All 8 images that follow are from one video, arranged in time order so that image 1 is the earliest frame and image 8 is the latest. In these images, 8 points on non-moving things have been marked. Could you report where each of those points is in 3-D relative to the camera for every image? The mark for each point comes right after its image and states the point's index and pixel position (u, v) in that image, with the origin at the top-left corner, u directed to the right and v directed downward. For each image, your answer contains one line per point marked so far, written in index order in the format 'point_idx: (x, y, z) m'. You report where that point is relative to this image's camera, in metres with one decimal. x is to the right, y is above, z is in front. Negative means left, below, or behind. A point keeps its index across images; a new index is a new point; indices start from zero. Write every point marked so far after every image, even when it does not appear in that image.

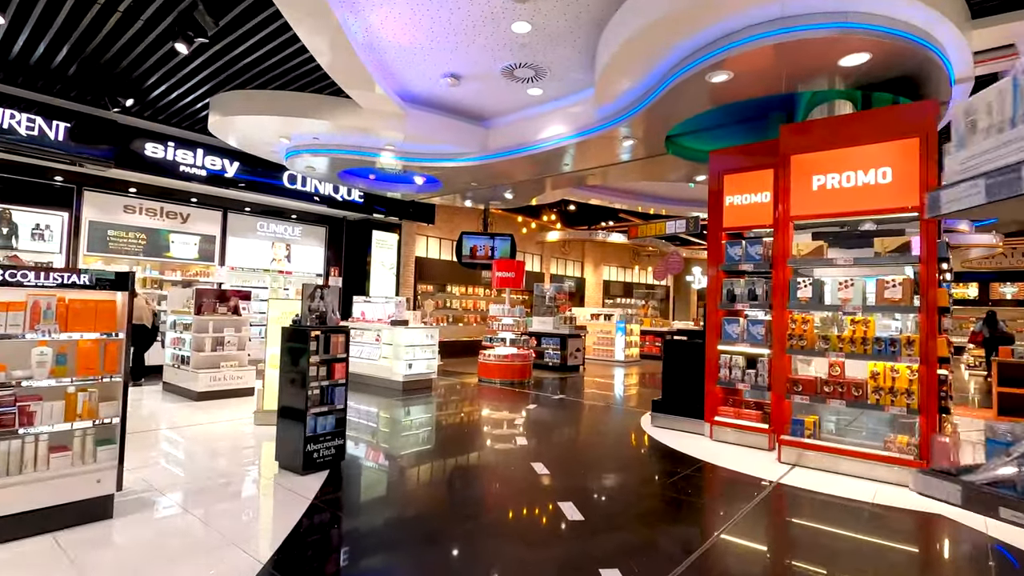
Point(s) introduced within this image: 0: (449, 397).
0: (-1.0, -1.7, +8.8) m
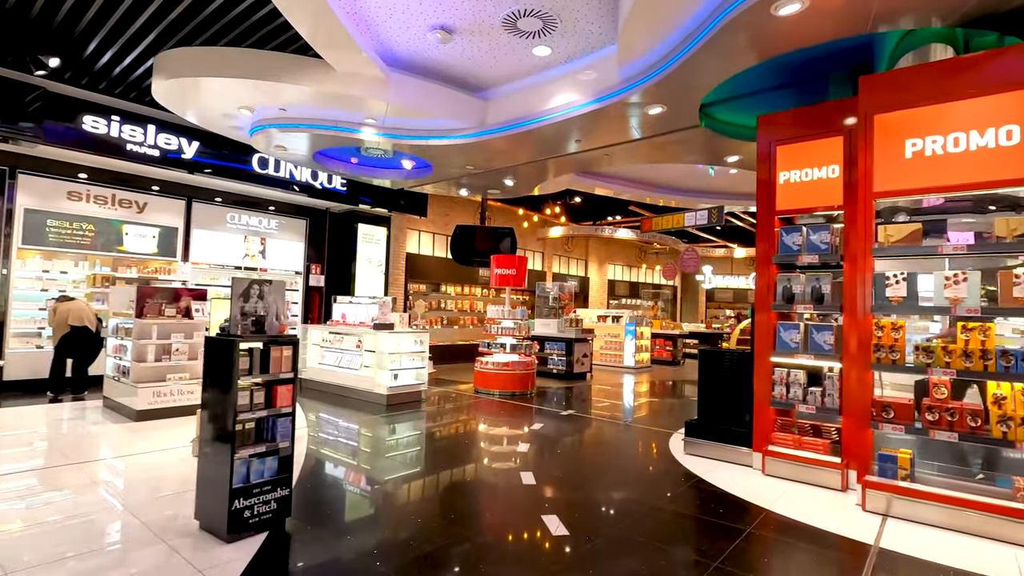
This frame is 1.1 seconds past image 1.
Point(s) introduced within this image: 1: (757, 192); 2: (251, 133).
0: (-1.0, -1.7, +7.7) m
1: (+2.2, +0.8, +4.7) m
2: (-3.4, +2.0, +6.8) m
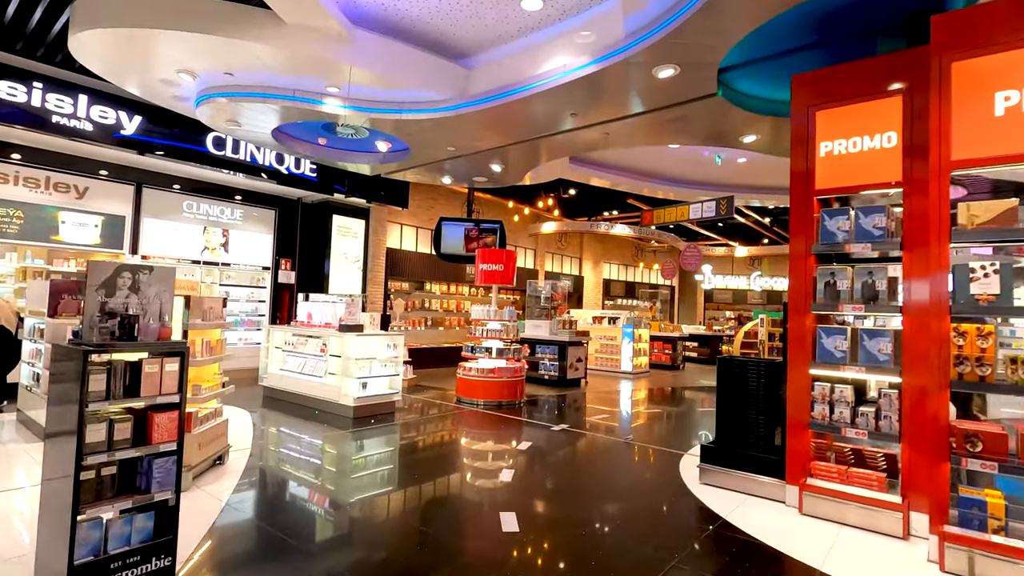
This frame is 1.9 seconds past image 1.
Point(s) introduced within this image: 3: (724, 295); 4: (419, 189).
0: (-1.2, -1.7, +6.8) m
1: (+2.0, +0.9, +3.9) m
2: (-3.5, +2.0, +5.9) m
3: (+7.8, -0.3, +19.5) m
4: (-2.0, +2.2, +11.6) m
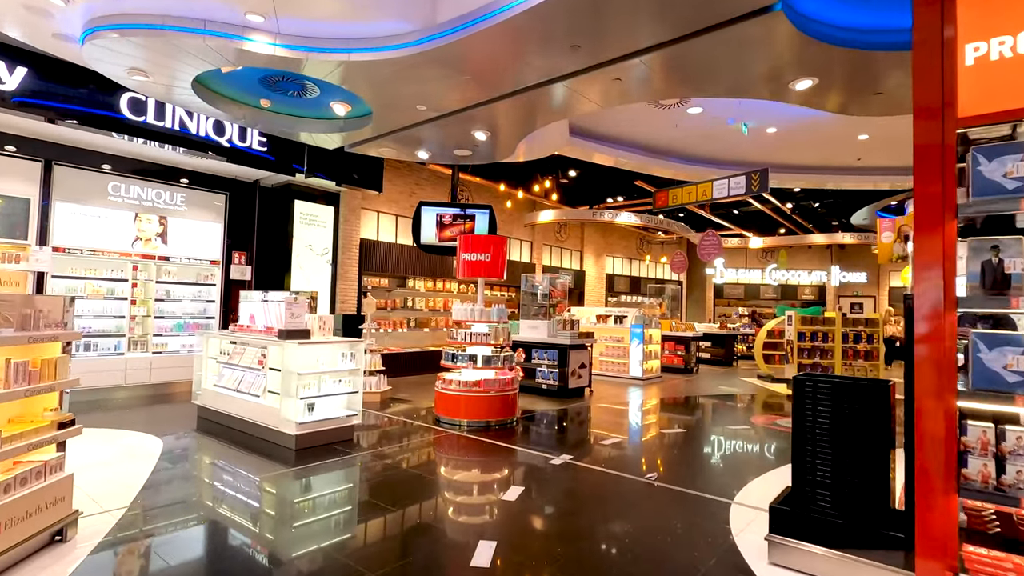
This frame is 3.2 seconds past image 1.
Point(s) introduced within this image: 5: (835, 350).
0: (-1.3, -1.6, +5.5) m
1: (+1.9, +0.9, +2.5) m
2: (-3.6, +2.1, +4.6) m
3: (+7.6, -0.1, +18.2) m
4: (-2.2, +2.2, +10.2) m
5: (+5.8, -1.1, +9.5) m
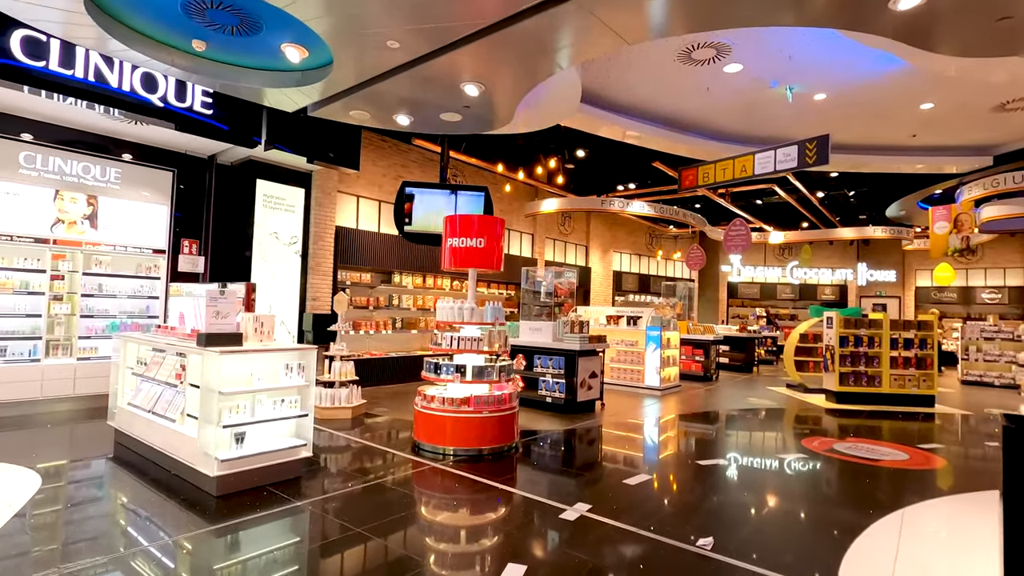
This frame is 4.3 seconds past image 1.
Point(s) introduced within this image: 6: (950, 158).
0: (-1.3, -1.6, +4.2) m
1: (+1.9, +1.0, +1.3) m
2: (-3.7, +2.2, +3.3) m
3: (+7.6, 0.0, +16.9) m
4: (-2.2, +2.3, +9.0) m
5: (+5.7, -1.1, +8.2) m
6: (+6.7, +2.0, +8.2) m
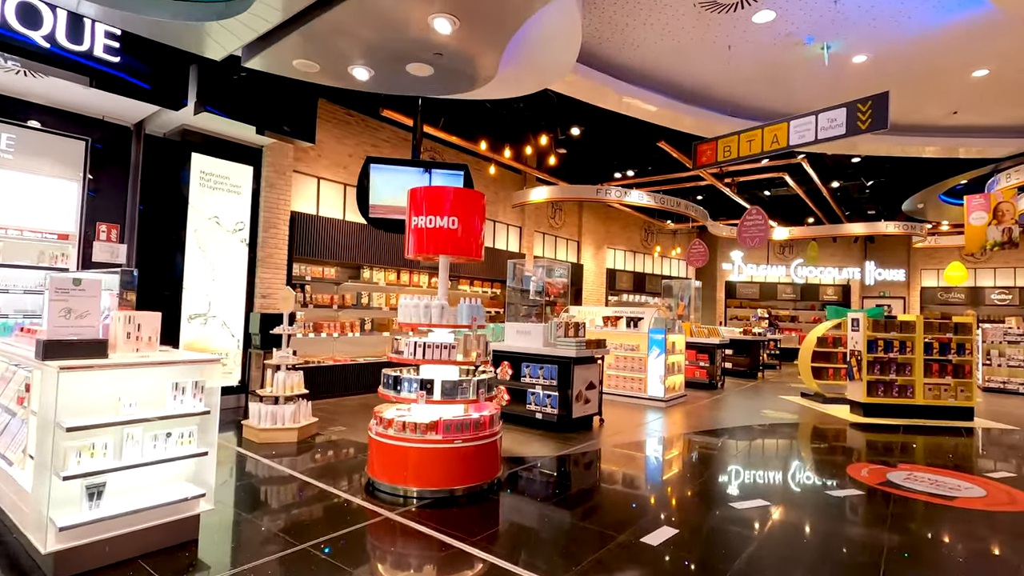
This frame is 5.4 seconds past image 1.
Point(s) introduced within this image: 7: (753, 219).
0: (-1.4, -1.5, +3.1) m
1: (+1.9, +1.0, +0.2) m
2: (-3.7, +2.2, +2.1) m
3: (+7.2, 0.0, +16.0) m
4: (-2.4, +2.4, +7.9) m
5: (+5.5, -1.1, +7.3) m
6: (+6.5, +2.0, +7.2) m
7: (+4.1, +1.2, +9.1) m
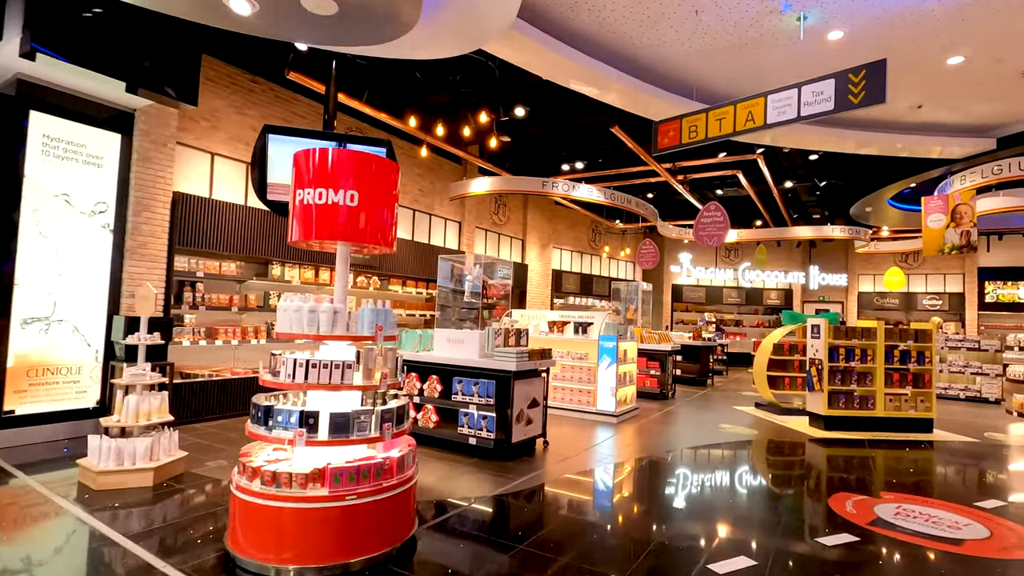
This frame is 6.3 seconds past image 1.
0: (-1.8, -1.5, +2.0) m
1: (+1.8, +1.0, -0.5) m
2: (-4.0, +2.3, +0.8) m
3: (+5.5, -0.1, +15.8) m
4: (-3.2, +2.4, +6.7) m
5: (+4.7, -1.1, +6.9) m
6: (+5.7, +2.0, +6.9) m
7: (+3.1, +1.1, +8.5) m
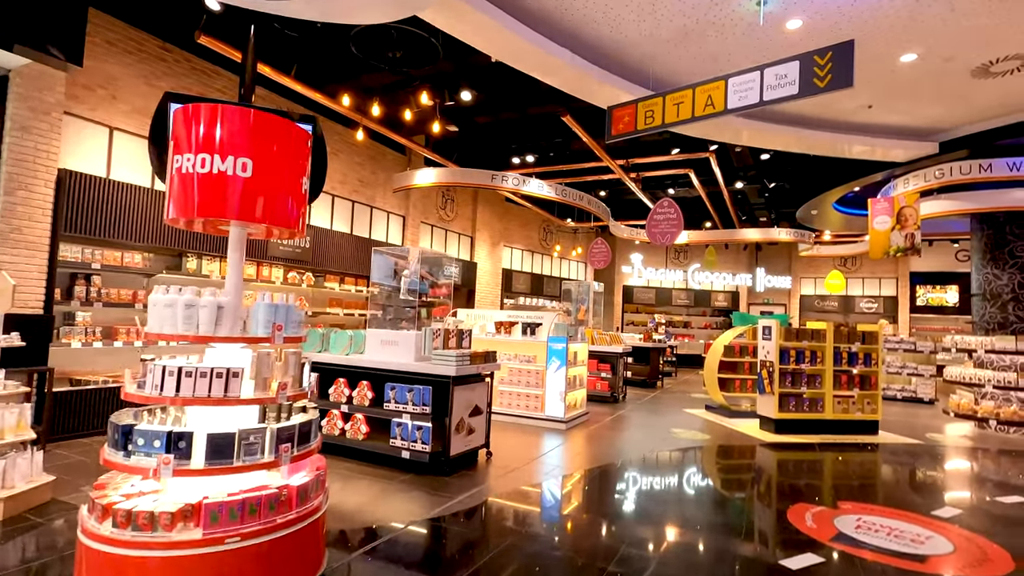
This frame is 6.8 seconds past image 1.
0: (-2.1, -1.4, +1.4) m
1: (+1.8, +1.1, -0.8) m
2: (-4.1, +2.3, 0.0) m
3: (+4.0, -0.2, +15.7) m
4: (-3.8, +2.4, +5.9) m
5: (+4.0, -1.1, +6.8) m
6: (+5.0, +1.9, +7.0) m
7: (+2.3, +1.1, +8.3) m
